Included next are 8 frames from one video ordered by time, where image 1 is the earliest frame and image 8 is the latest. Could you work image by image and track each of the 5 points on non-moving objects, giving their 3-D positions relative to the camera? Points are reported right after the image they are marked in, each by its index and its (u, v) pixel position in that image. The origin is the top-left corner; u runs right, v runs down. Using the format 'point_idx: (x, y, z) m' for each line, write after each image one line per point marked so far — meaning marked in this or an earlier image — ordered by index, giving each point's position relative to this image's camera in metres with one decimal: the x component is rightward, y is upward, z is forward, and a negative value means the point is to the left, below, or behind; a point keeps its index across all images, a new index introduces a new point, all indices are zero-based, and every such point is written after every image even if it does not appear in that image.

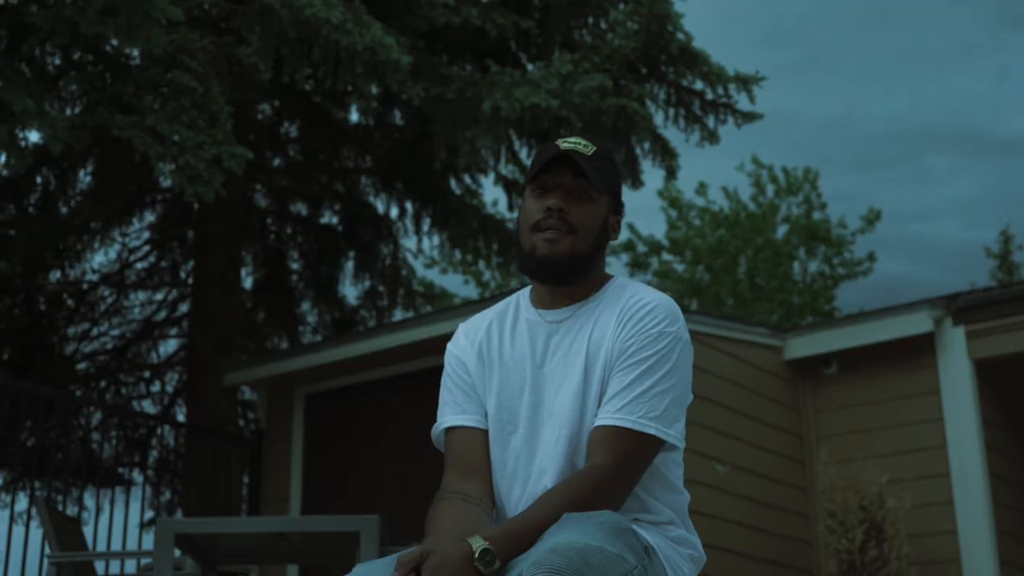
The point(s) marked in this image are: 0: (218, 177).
0: (-1.3, +0.5, +8.3) m
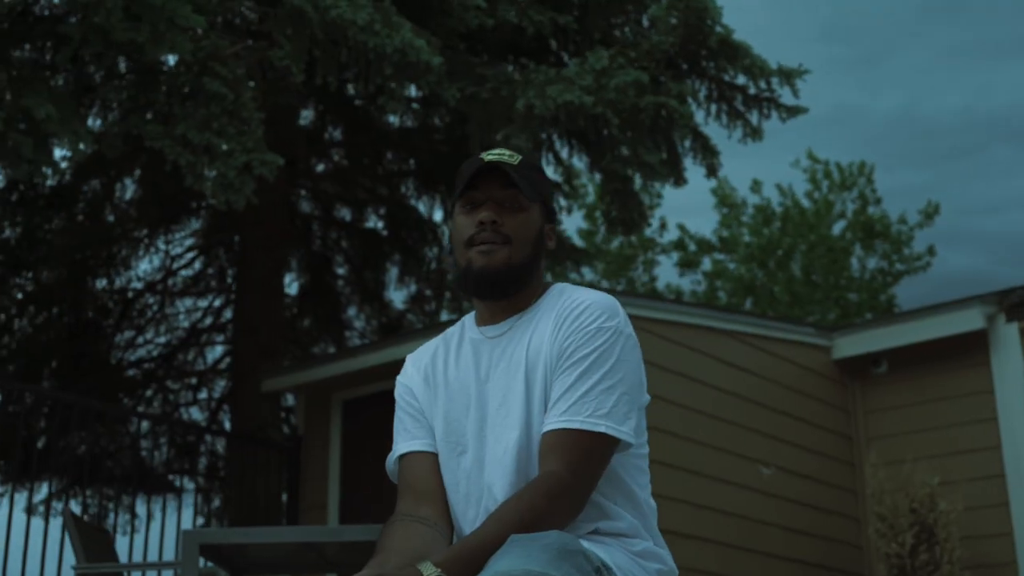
0: (-1.2, +0.5, +8.3) m
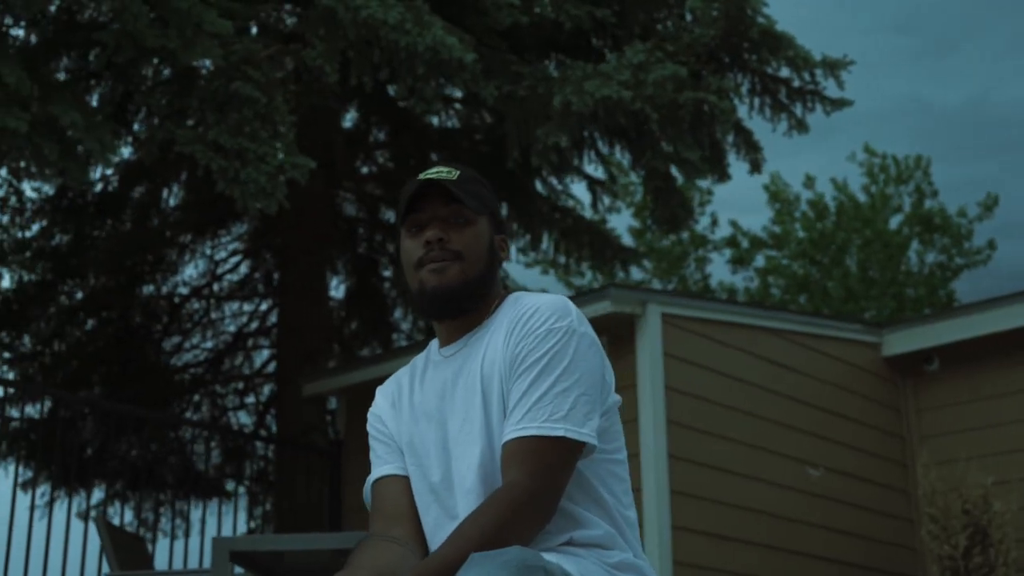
0: (-1.0, +0.4, +8.3) m
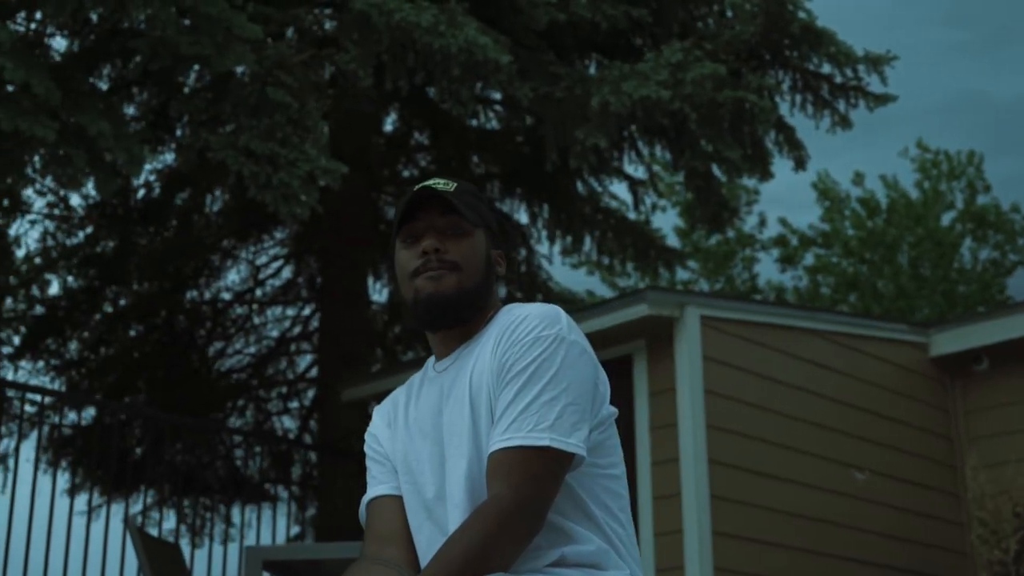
0: (-0.9, +0.4, +8.2) m
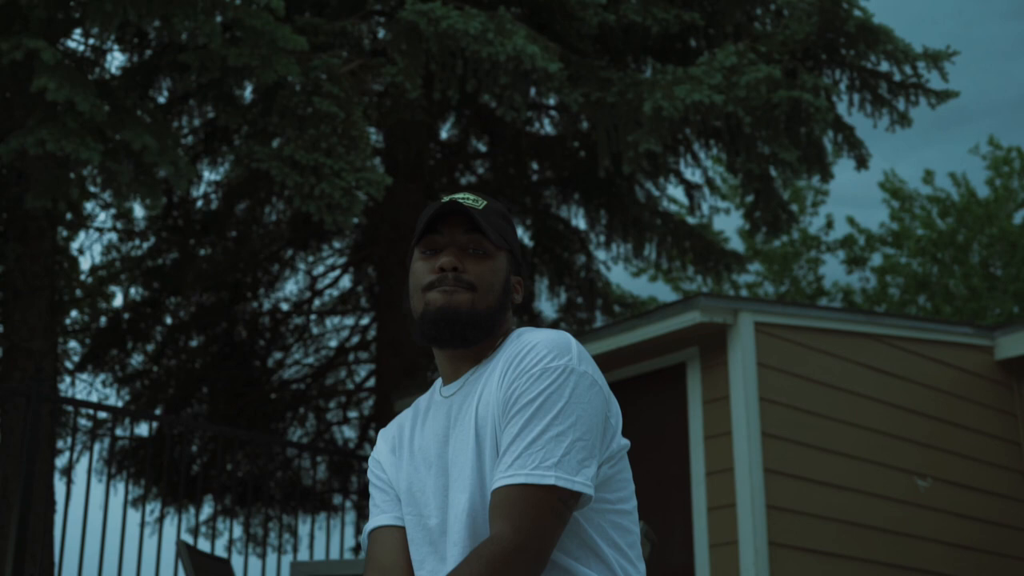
0: (-0.7, +0.4, +8.2) m
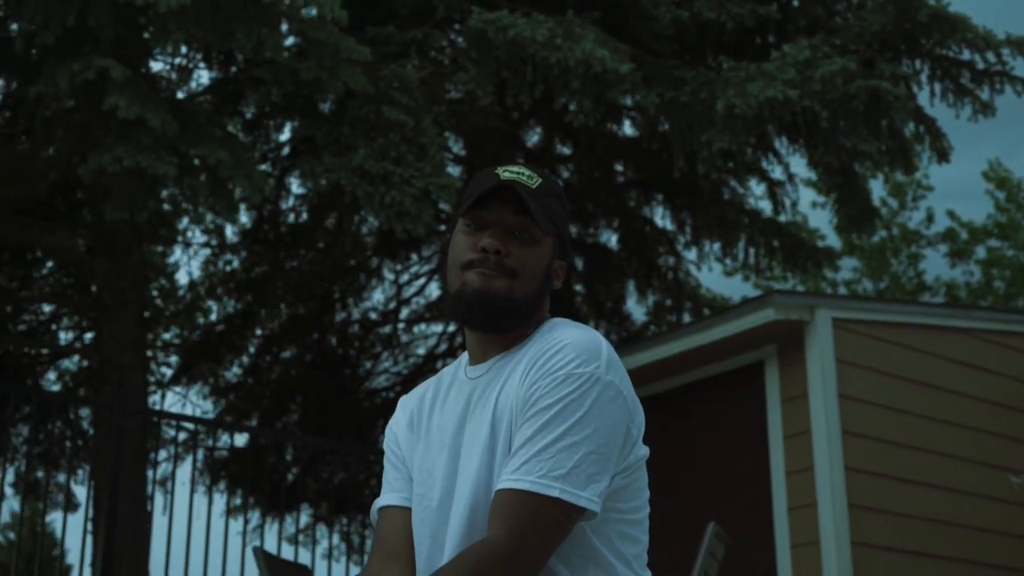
0: (-0.4, +0.3, +8.2) m
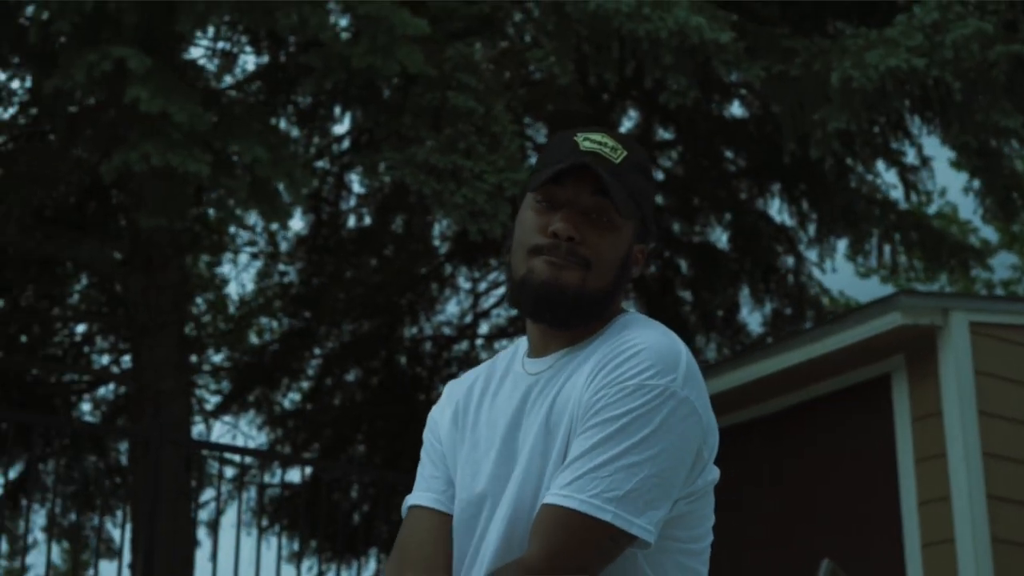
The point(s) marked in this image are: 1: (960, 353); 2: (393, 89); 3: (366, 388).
0: (0.0, +0.3, +7.2) m
1: (+1.6, -0.2, +6.5) m
2: (-0.5, +0.8, +7.4) m
3: (-0.6, -0.5, +8.8) m
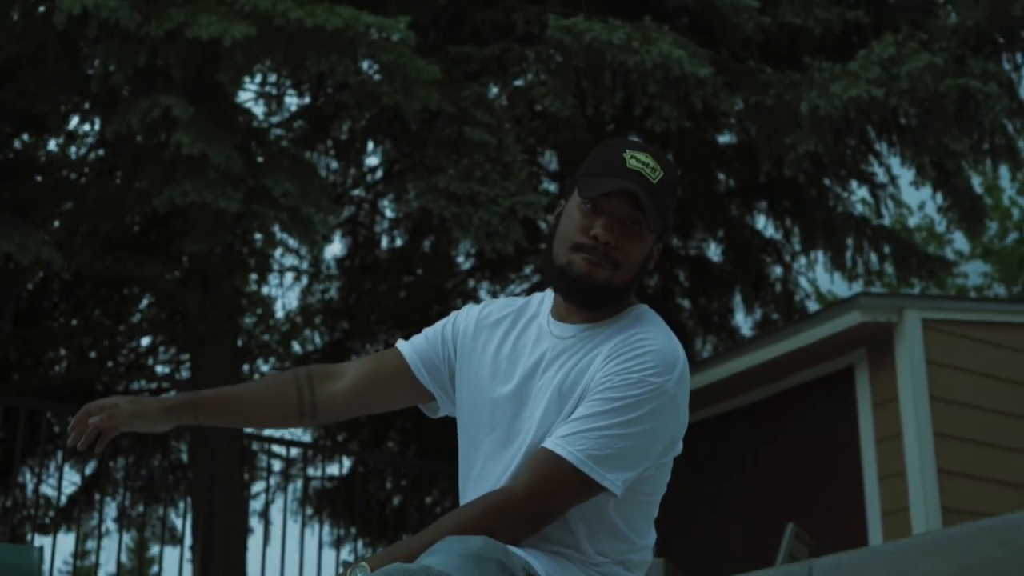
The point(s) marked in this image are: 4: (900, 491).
0: (0.0, +0.3, +8.1) m
1: (+1.6, -0.2, +7.4) m
2: (-0.4, +0.7, +8.4) m
3: (-0.5, -0.5, +9.7) m
4: (+1.5, -0.8, +7.3) m
